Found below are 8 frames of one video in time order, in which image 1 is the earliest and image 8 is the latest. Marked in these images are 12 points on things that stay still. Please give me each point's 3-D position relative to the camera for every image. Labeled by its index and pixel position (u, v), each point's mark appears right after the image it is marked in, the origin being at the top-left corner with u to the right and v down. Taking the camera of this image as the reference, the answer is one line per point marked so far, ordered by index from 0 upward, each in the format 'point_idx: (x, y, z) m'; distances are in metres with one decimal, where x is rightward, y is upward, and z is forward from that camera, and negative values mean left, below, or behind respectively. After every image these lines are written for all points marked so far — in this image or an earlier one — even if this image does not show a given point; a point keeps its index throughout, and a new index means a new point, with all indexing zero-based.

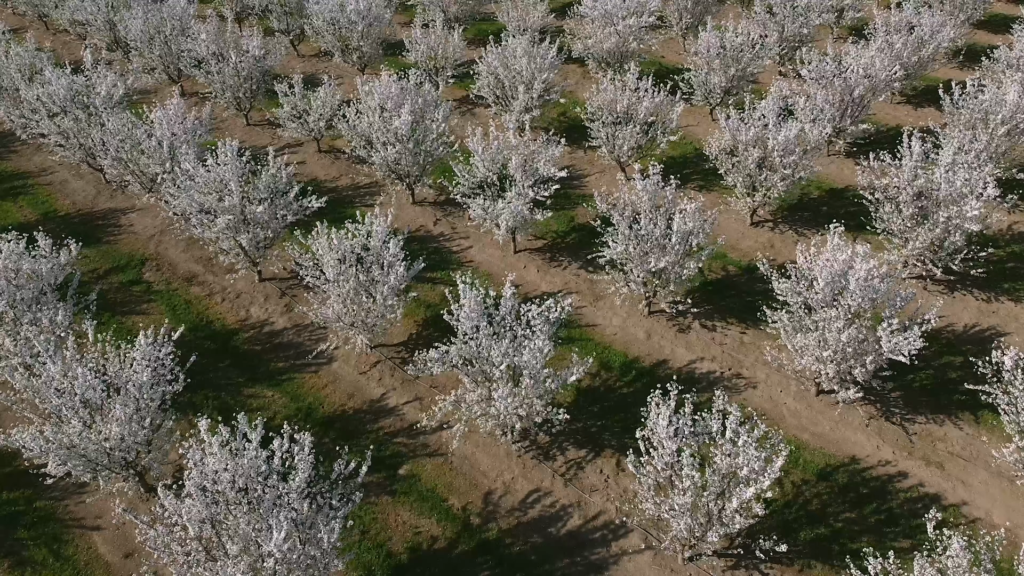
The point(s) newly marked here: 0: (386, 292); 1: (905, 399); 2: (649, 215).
0: (-2.4, -0.1, +17.4) m
1: (+7.5, -2.1, +17.7) m
2: (+2.9, +1.5, +19.2) m
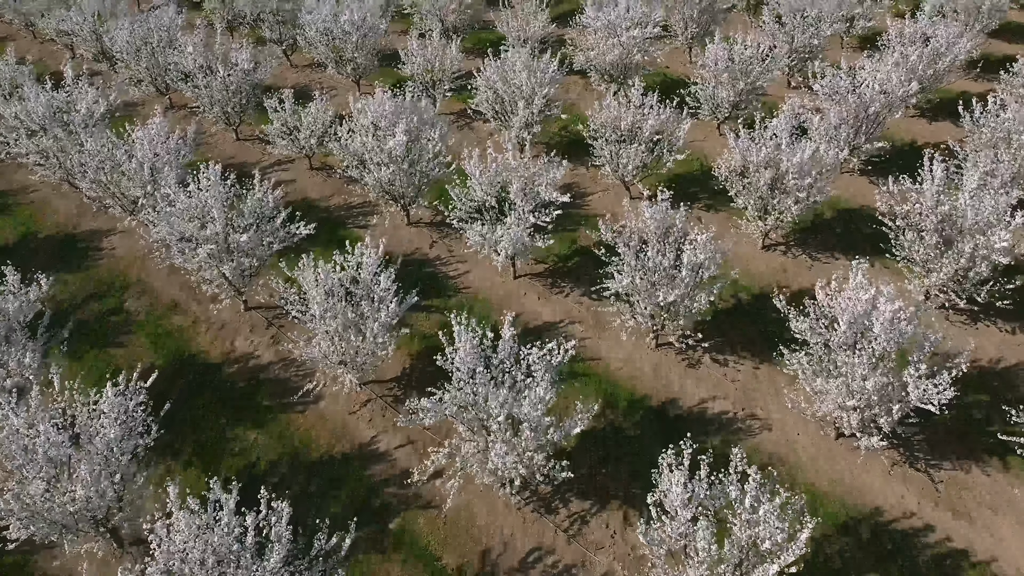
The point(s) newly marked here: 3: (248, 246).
0: (-2.4, -0.7, +16.3) m
1: (+7.5, -2.8, +16.6) m
2: (+2.9, +0.8, +18.1) m
3: (-5.5, +0.8, +19.1) m
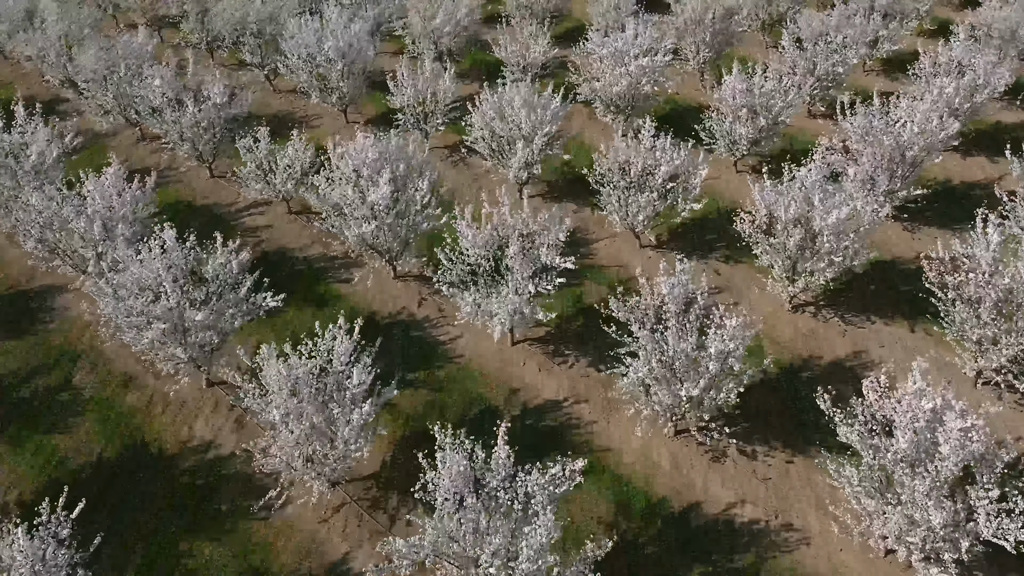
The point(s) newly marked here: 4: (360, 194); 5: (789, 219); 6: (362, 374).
0: (-2.5, -2.2, +14.0) m
1: (+7.5, -4.2, +14.3) m
2: (+2.8, -0.6, +15.7) m
3: (-5.5, -0.6, +16.8) m
4: (-3.3, +2.0, +19.7) m
5: (+5.6, +1.4, +18.5) m
6: (-2.3, -1.3, +14.4) m
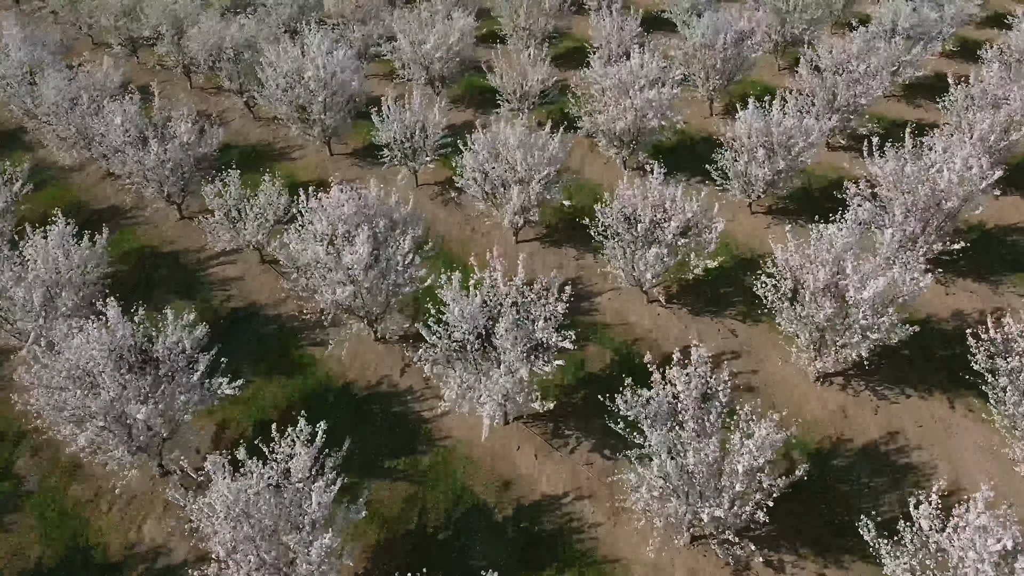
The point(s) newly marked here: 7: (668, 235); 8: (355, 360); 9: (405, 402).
0: (-2.6, -3.6, +11.9) m
1: (+7.3, -5.6, +12.2) m
2: (+2.7, -2.0, +13.6) m
3: (-5.7, -2.0, +14.7) m
4: (-3.4, +0.7, +17.6) m
5: (+5.4, 0.0, +16.4) m
6: (-2.5, -2.7, +12.3) m
7: (+3.2, +1.1, +18.9) m
8: (-3.3, -1.5, +19.1) m
9: (-2.1, -2.3, +17.9) m
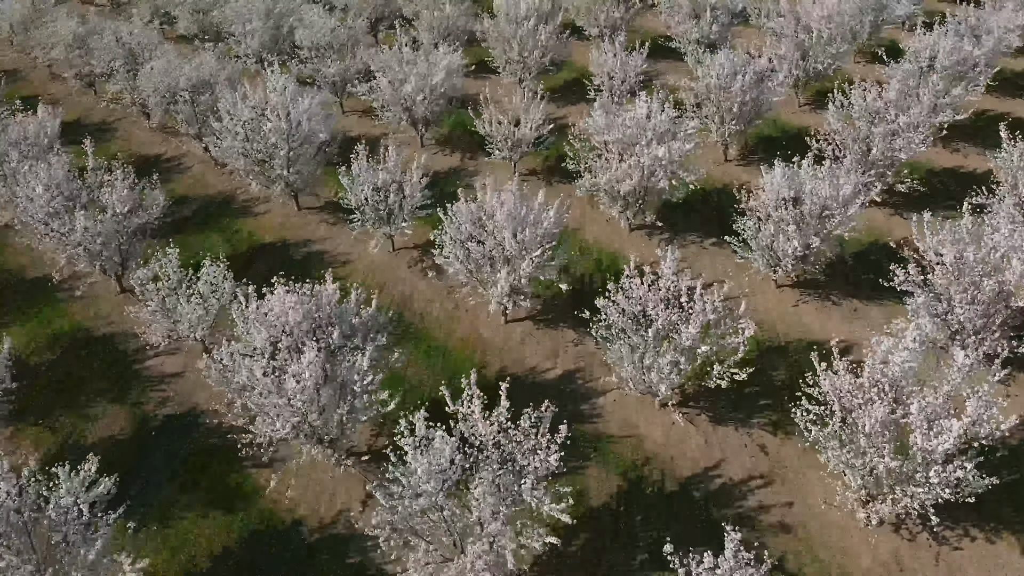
0: (-2.9, -5.6, +8.7) m
1: (+7.1, -7.6, +9.0) m
2: (+2.4, -4.0, +10.4) m
3: (-5.9, -4.0, +11.5) m
4: (-3.7, -1.3, +14.5) m
5: (+5.2, -2.0, +13.2) m
6: (-2.7, -4.7, +9.2) m
7: (+2.9, -0.9, +15.8) m
8: (-3.5, -3.5, +15.9) m
9: (-2.3, -4.2, +14.8) m
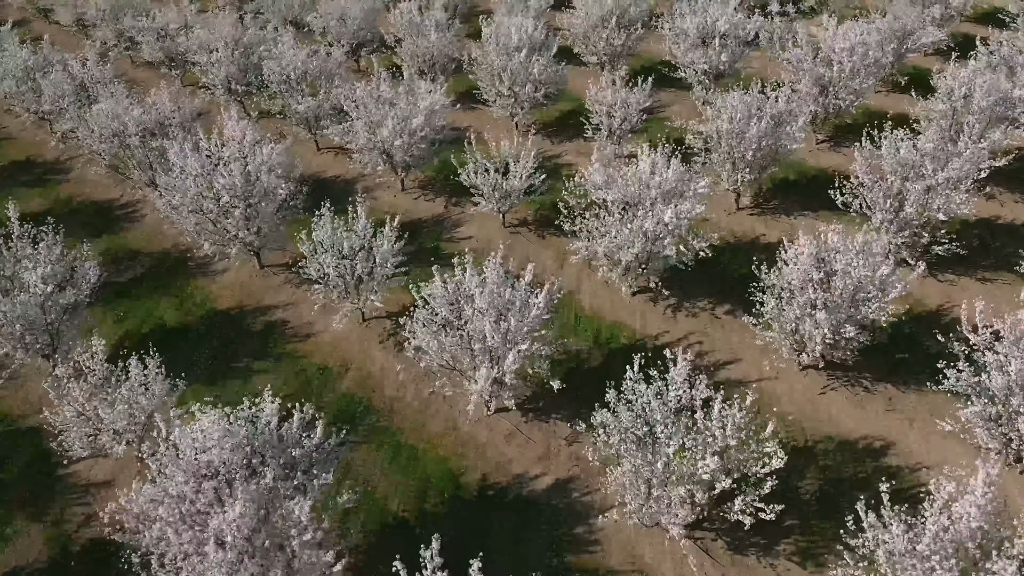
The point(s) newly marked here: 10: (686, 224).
0: (-3.2, -7.3, +6.1) m
1: (+6.8, -9.3, +6.3) m
2: (+2.1, -5.7, +7.8) m
3: (-6.2, -5.7, +8.8) m
4: (-4.0, -3.0, +11.8) m
5: (+4.9, -3.6, +10.5) m
6: (-3.0, -6.4, +6.5) m
7: (+2.6, -2.6, +13.1) m
8: (-3.8, -5.2, +13.2) m
9: (-2.6, -5.9, +12.1) m
10: (+3.6, +1.3, +18.8) m
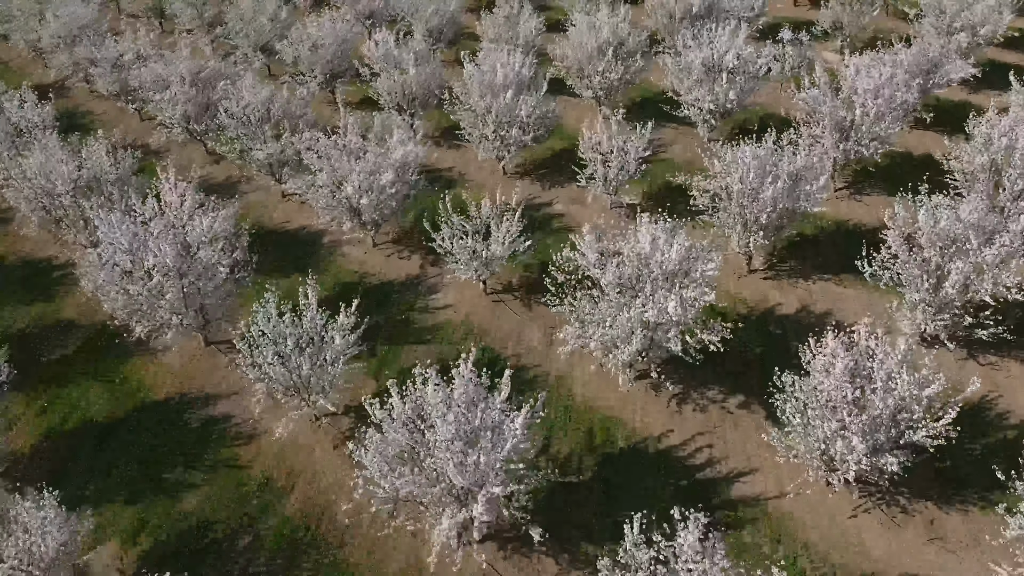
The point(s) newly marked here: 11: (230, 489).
0: (-3.6, -9.0, +3.4) m
1: (+6.3, -11.0, +3.6) m
2: (+1.7, -7.4, +5.1) m
3: (-6.6, -7.4, +6.1) m
4: (-4.4, -4.8, +9.1) m
5: (+4.5, -5.4, +7.8) m
6: (-3.5, -8.2, +3.8) m
7: (+2.2, -4.3, +10.4) m
8: (-4.2, -6.9, +10.5) m
9: (-3.0, -7.7, +9.4) m
10: (+3.2, -0.4, +16.1) m
11: (-4.9, -3.5, +16.1) m
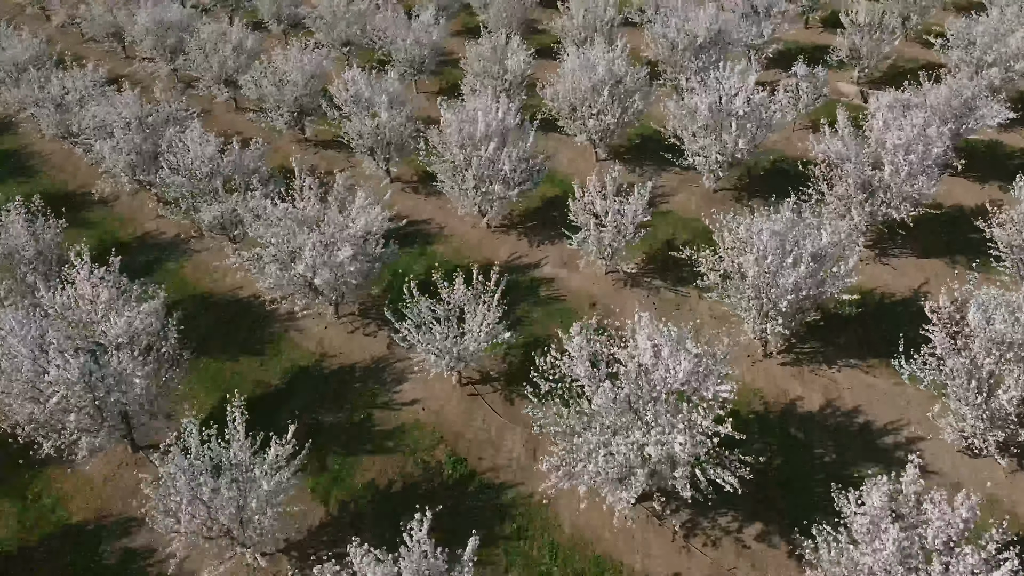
0: (-4.0, -10.9, +0.6) m
1: (+5.9, -12.9, +0.8) m
2: (+1.2, -9.3, +2.3) m
3: (-7.1, -9.3, +3.3) m
4: (-4.8, -6.6, +6.3) m
5: (+4.0, -7.2, +5.0) m
6: (-3.9, -10.0, +1.0) m
7: (+1.8, -6.2, +7.6) m
8: (-4.6, -8.8, +7.7) m
9: (-3.5, -9.5, +6.6) m
10: (+2.7, -2.3, +13.3) m
11: (-5.3, -5.3, +13.3) m
